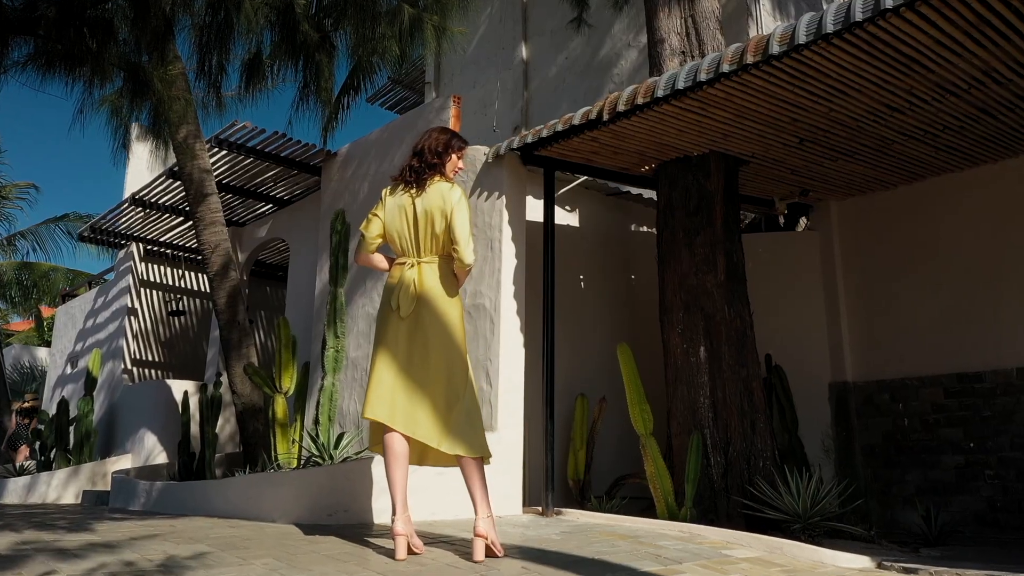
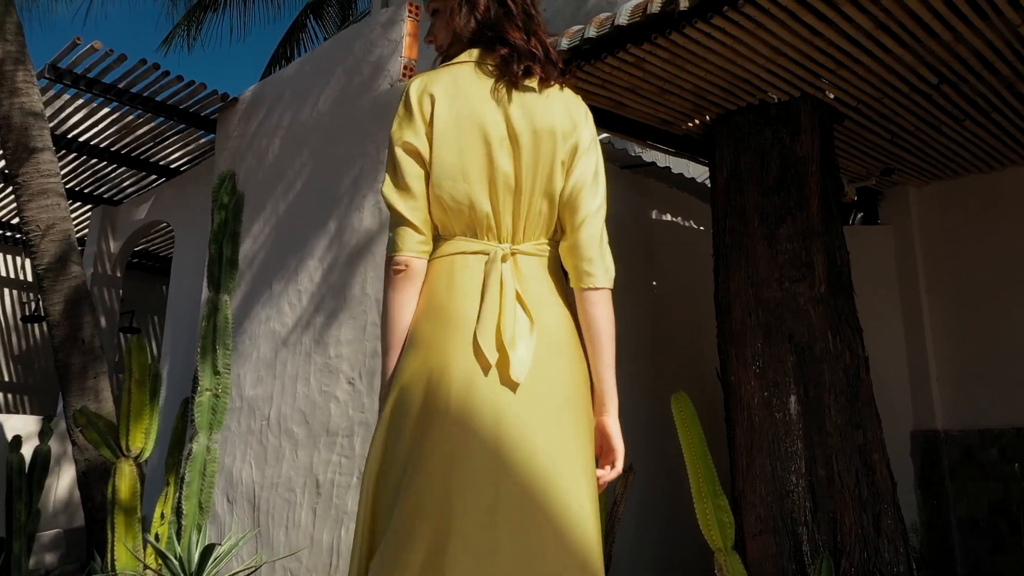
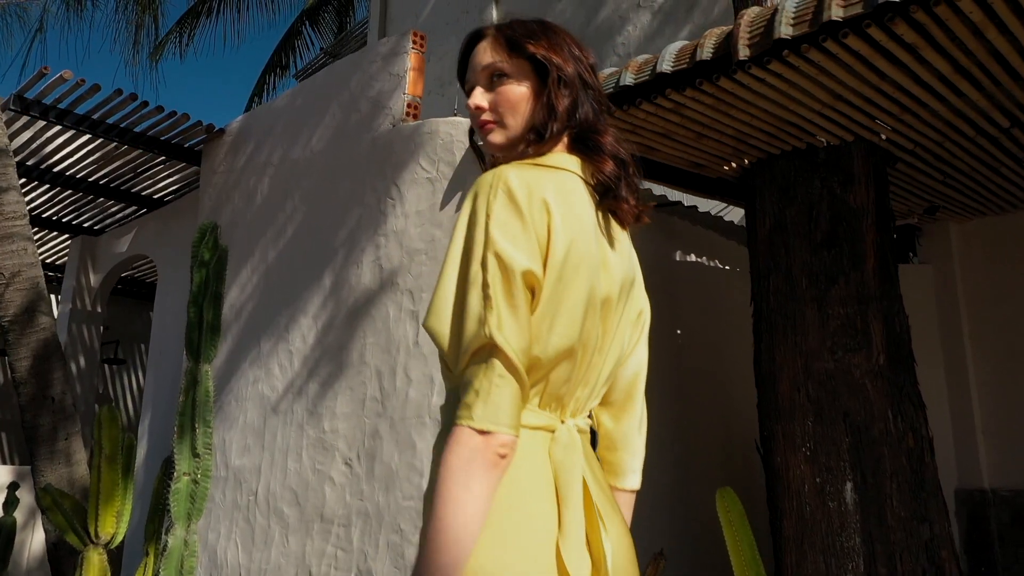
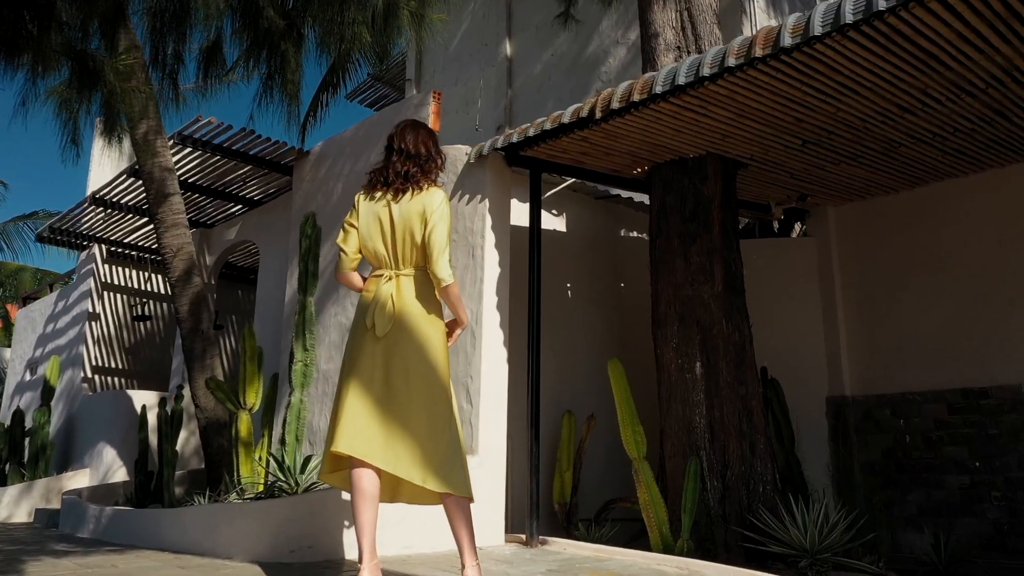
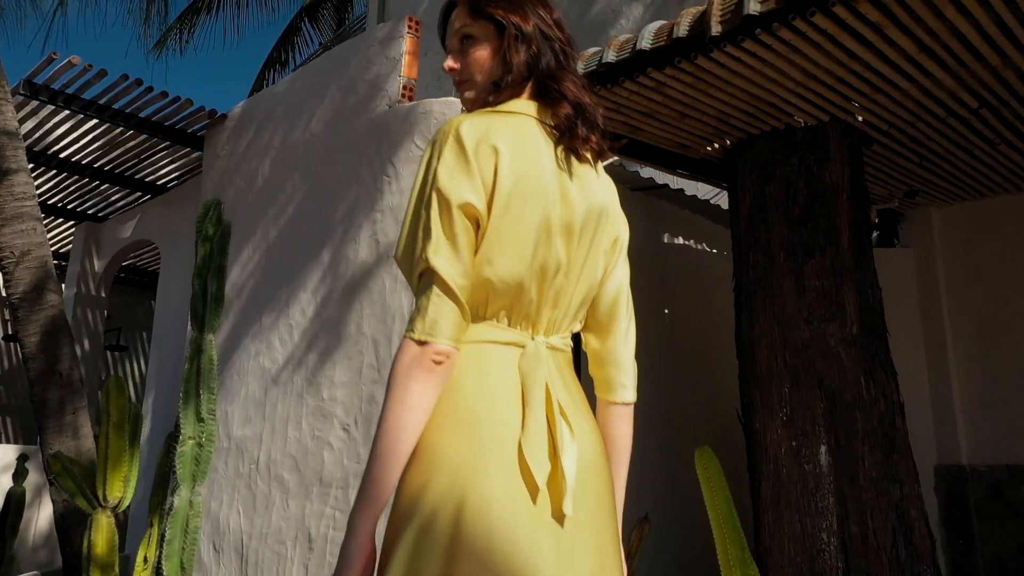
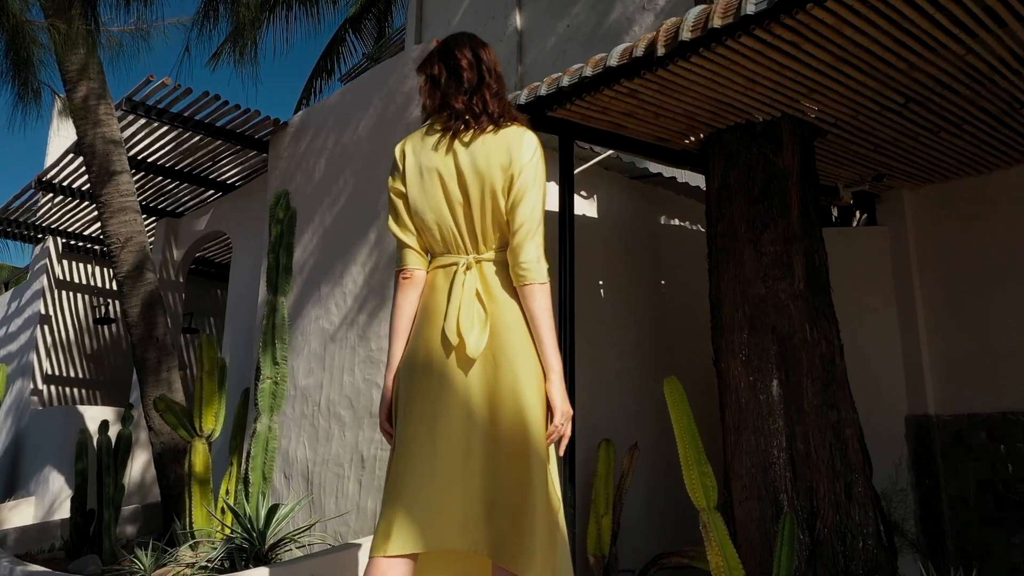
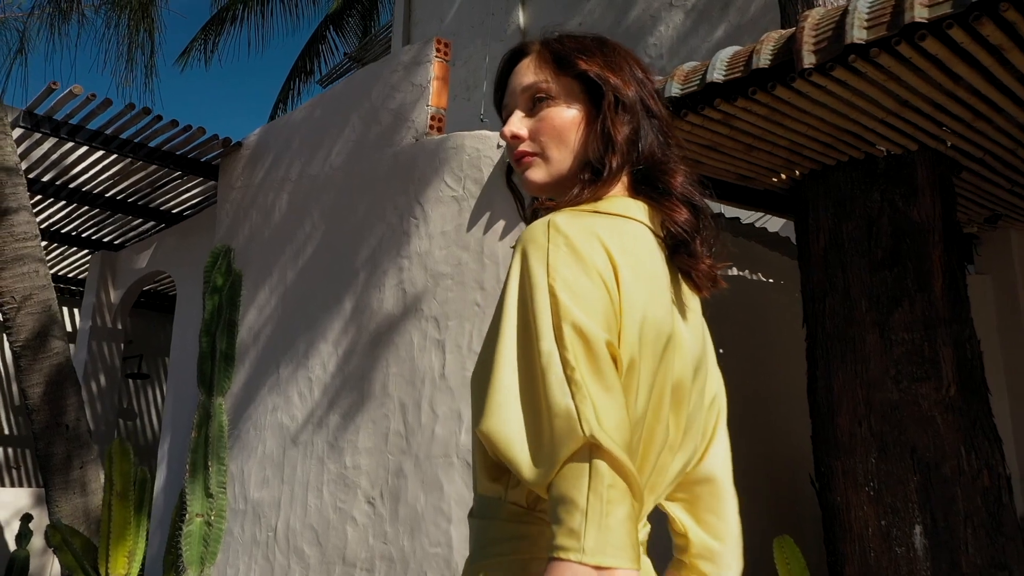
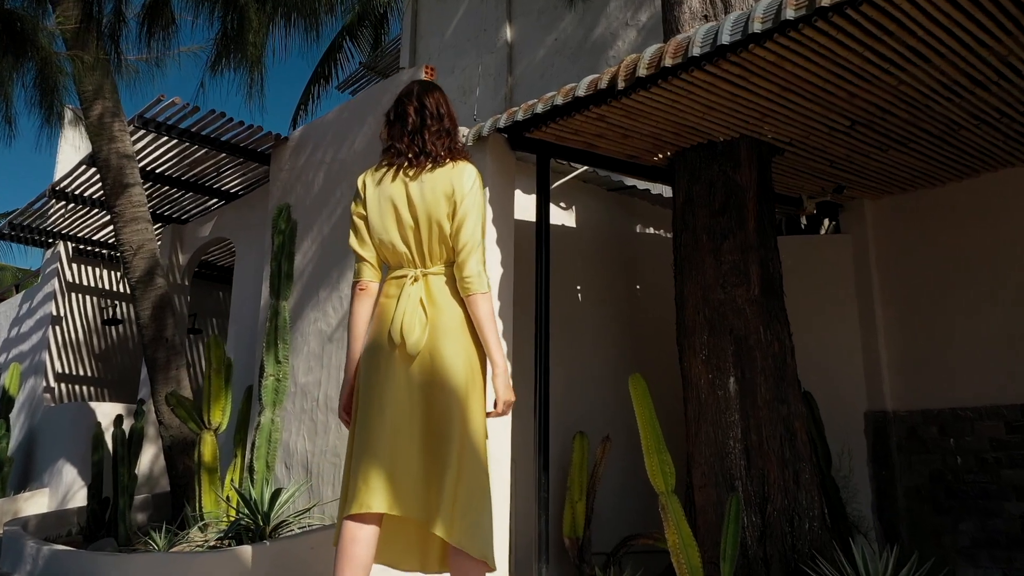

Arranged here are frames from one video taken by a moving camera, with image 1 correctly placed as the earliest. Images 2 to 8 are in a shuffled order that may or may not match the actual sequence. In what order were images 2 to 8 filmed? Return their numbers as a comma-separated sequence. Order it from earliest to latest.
4, 8, 6, 2, 5, 3, 7
